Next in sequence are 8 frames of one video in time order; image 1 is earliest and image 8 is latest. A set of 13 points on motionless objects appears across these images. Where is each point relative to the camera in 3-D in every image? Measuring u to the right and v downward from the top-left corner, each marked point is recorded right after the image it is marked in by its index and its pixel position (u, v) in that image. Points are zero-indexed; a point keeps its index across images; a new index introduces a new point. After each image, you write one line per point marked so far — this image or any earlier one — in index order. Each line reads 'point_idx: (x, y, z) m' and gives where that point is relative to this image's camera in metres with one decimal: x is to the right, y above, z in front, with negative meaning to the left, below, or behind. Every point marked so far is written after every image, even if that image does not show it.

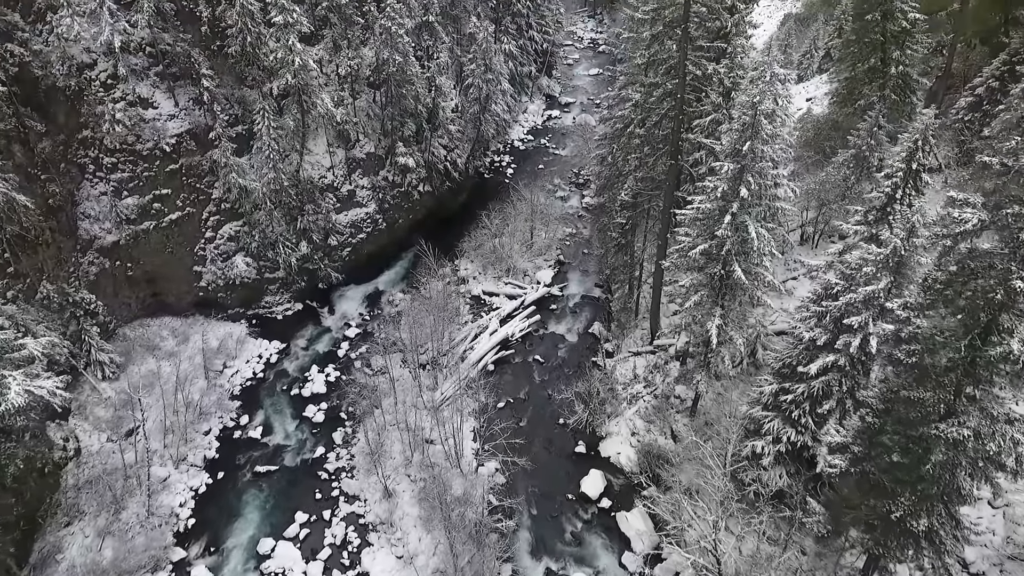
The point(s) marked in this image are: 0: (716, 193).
0: (+5.6, +2.6, +17.2) m
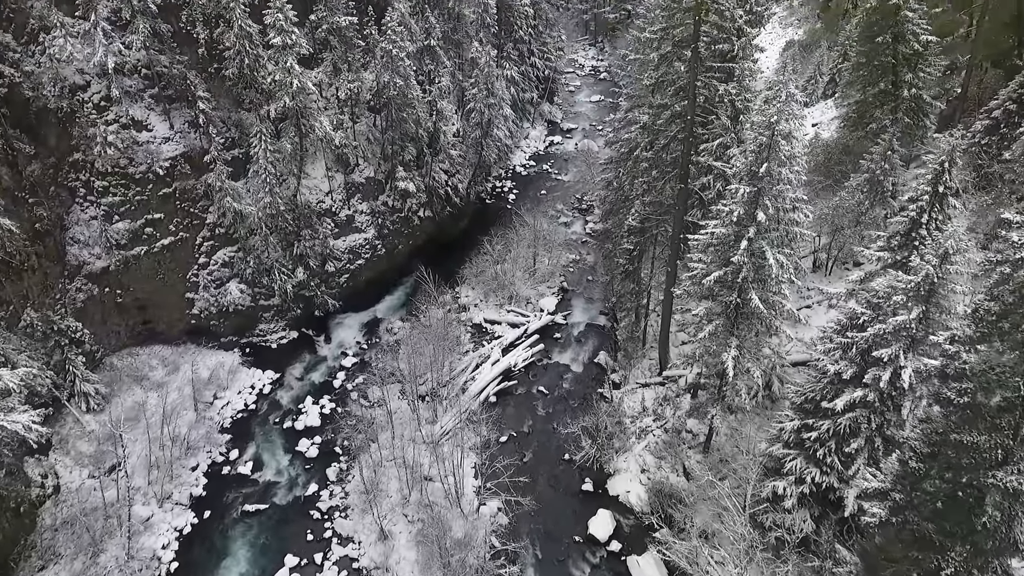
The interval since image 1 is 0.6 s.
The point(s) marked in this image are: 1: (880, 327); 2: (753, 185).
0: (+5.8, +1.9, +16.4) m
1: (+8.0, -0.8, +13.5) m
2: (+6.1, +2.6, +15.8) m
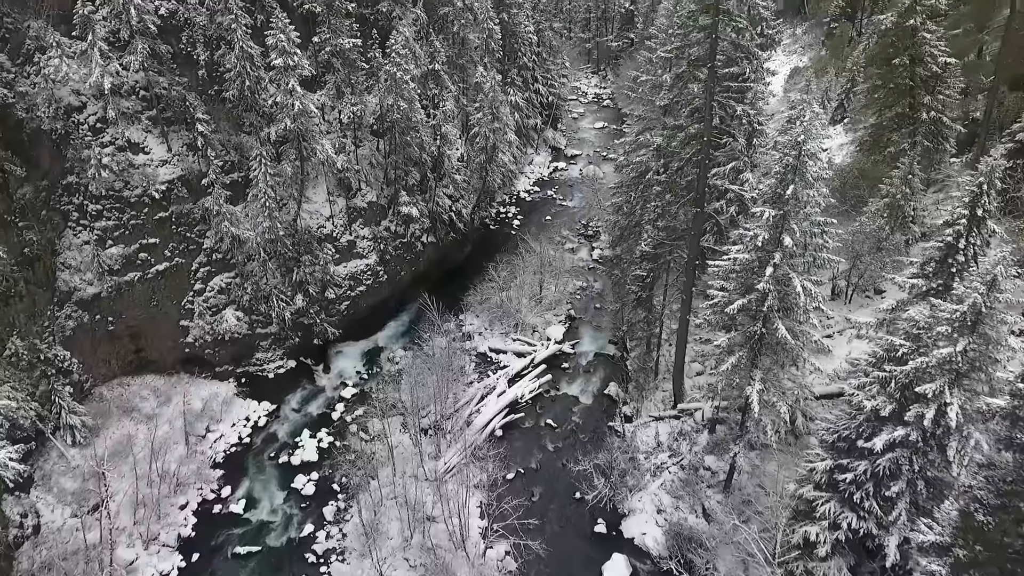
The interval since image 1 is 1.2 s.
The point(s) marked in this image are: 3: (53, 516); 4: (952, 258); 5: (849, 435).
0: (+6.0, +1.1, +15.5) m
1: (+8.2, -1.4, +12.4) m
2: (+6.4, +1.9, +14.9) m
3: (-14.5, -7.2, +19.7) m
4: (+9.8, +0.7, +13.9) m
5: (+7.9, -3.4, +14.5) m
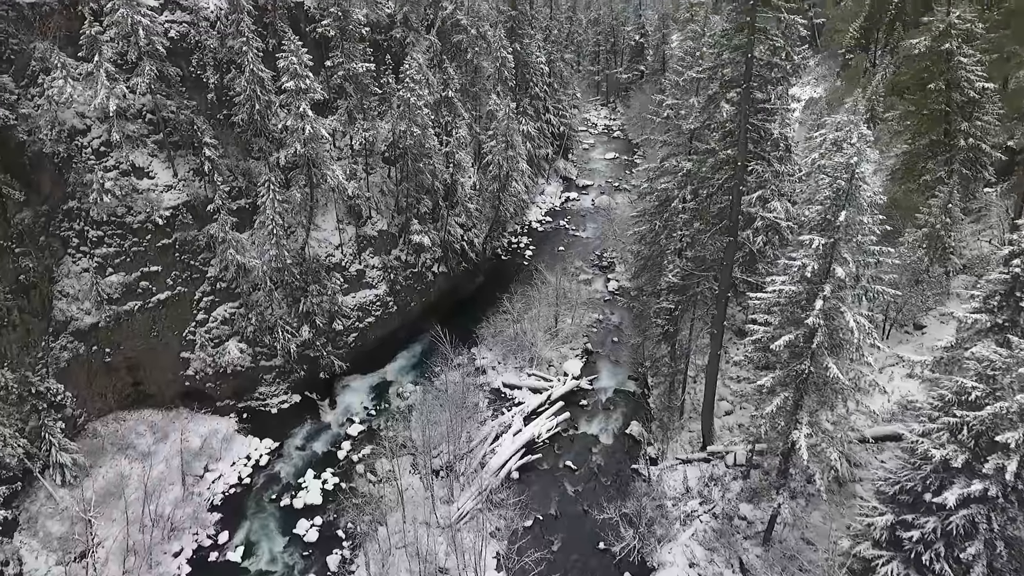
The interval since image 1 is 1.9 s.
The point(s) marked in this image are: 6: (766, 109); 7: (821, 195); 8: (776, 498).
0: (+6.6, +0.4, +14.3) m
1: (+8.8, -2.1, +11.1) m
2: (+7.0, +1.1, +13.7) m
3: (-13.9, -8.1, +18.2) m
4: (+10.4, -0.1, +12.7) m
5: (+8.4, -4.2, +13.1) m
6: (+6.9, +4.8, +16.8) m
7: (+6.9, +2.1, +14.0) m
8: (+7.0, -5.6, +16.5) m
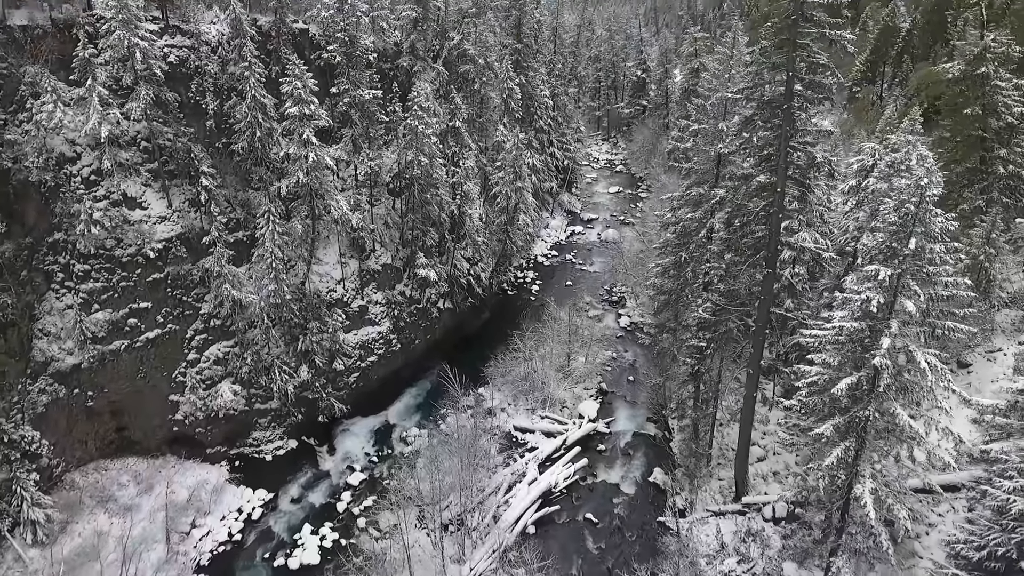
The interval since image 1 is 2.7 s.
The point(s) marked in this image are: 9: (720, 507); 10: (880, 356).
0: (+7.2, -0.4, +12.9) m
1: (+9.4, -2.7, +9.5) m
2: (+7.5, +0.4, +12.3) m
3: (-13.3, -9.1, +16.2) m
4: (+10.9, -0.7, +11.2) m
5: (+9.0, -4.9, +11.4) m
6: (+7.4, +3.9, +15.6) m
7: (+7.5, +1.4, +12.7) m
8: (+7.6, -6.4, +14.8) m
9: (+6.6, -6.9, +19.7) m
10: (+7.2, -1.3, +12.2) m
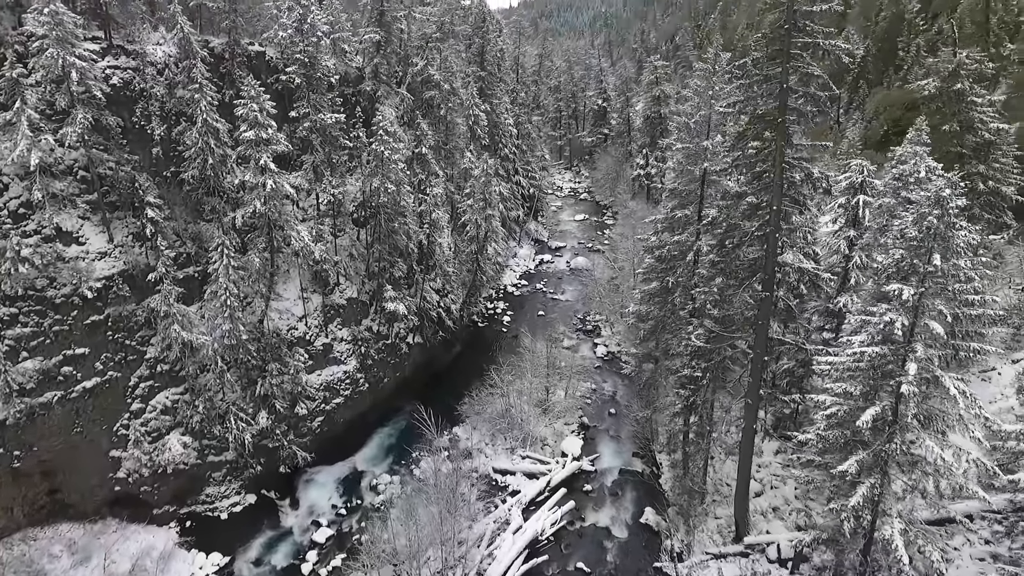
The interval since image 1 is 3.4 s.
0: (+7.0, -0.8, +11.9) m
1: (+9.4, -2.9, +8.6) m
2: (+7.4, 0.0, +11.4) m
3: (-13.4, -10.2, +13.5) m
4: (+10.9, -1.0, +10.4) m
5: (+9.0, -5.2, +10.3) m
6: (+7.0, +3.4, +14.9) m
7: (+7.3, +1.0, +11.8) m
8: (+7.5, -6.9, +13.5) m
9: (+6.2, -7.7, +18.3) m
10: (+7.1, -1.7, +11.2) m
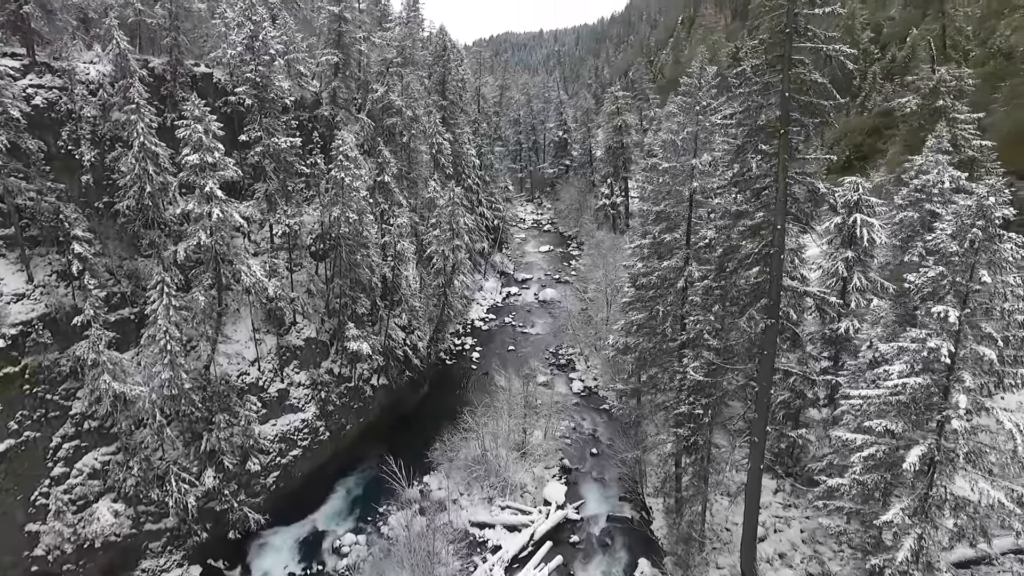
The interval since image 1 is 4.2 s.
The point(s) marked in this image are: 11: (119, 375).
0: (+6.9, -1.2, +10.6) m
1: (+9.5, -3.0, +7.3) m
2: (+7.2, -0.3, +10.2) m
3: (-13.4, -11.1, +10.3) m
4: (+10.8, -1.2, +9.4) m
5: (+9.1, -5.4, +8.9) m
6: (+6.5, +2.8, +13.8) m
7: (+7.1, +0.6, +10.6) m
8: (+7.4, -7.4, +11.9) m
9: (+5.8, -8.4, +16.5) m
10: (+7.0, -2.1, +9.8) m
11: (-11.5, -2.5, +18.2) m
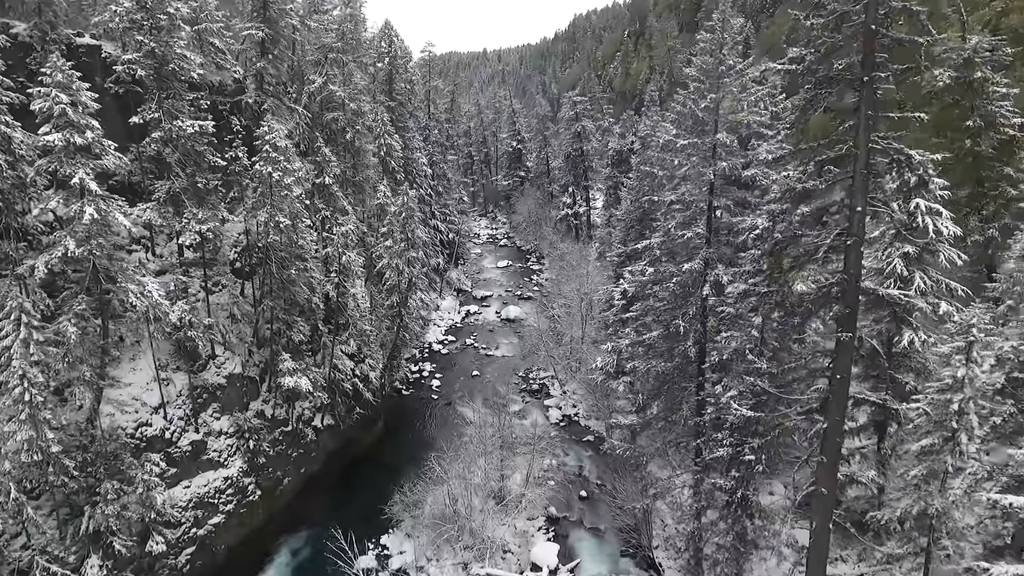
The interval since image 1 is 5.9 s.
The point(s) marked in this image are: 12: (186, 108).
0: (+7.0, -1.1, +7.1) m
1: (+10.0, -2.7, +4.0) m
2: (+7.4, -0.2, +6.8) m
3: (-12.8, -11.5, +4.9) m
4: (+11.1, -0.9, +6.2) m
5: (+9.5, -5.2, +5.5) m
6: (+6.3, +2.8, +10.4) m
7: (+7.2, +0.7, +7.2) m
8: (+7.6, -7.3, +8.3) m
9: (+5.7, -8.5, +12.7) m
10: (+7.2, -1.9, +6.4) m
11: (-11.8, -3.2, +13.2) m
12: (-9.2, +5.0, +17.7) m
